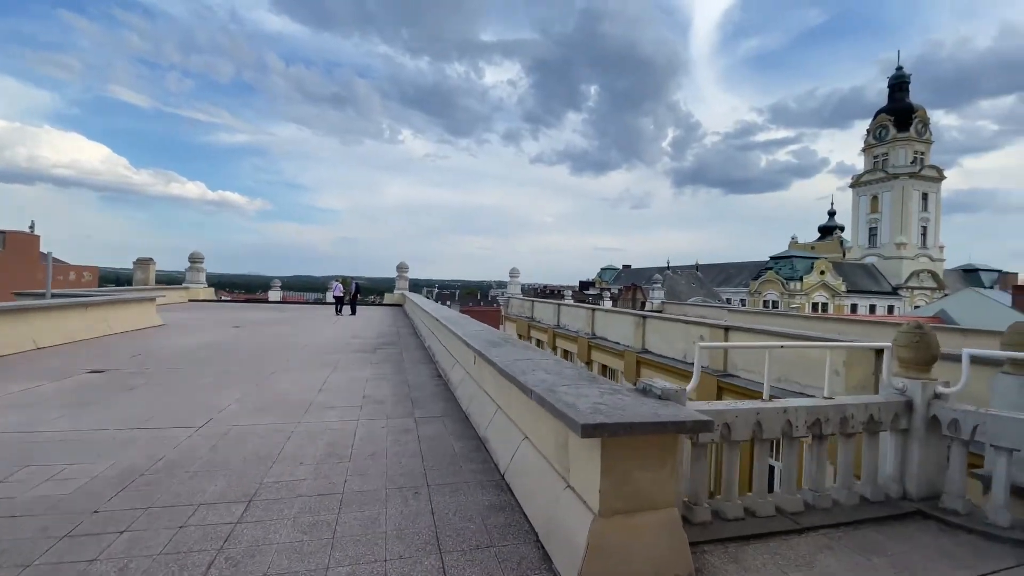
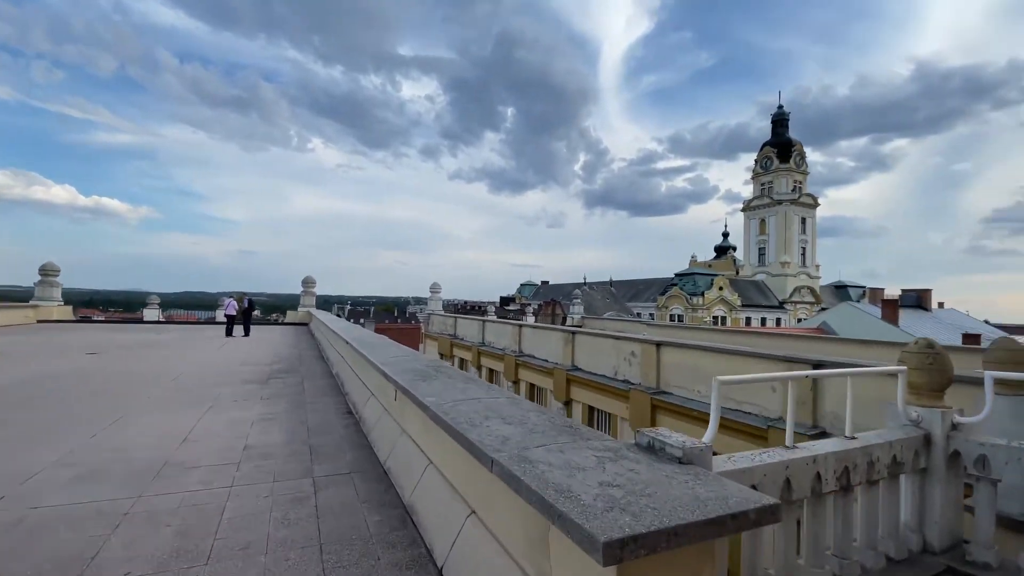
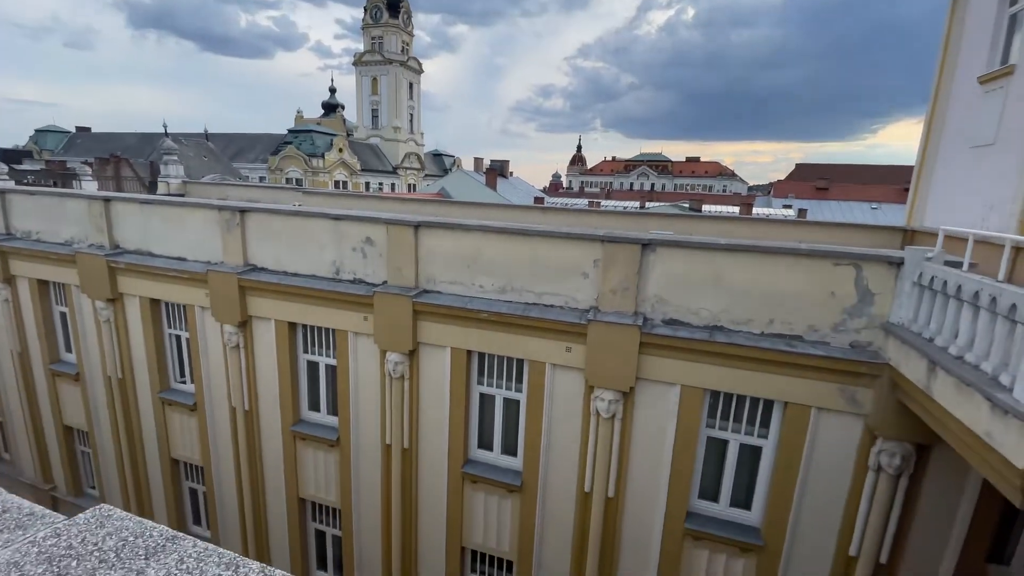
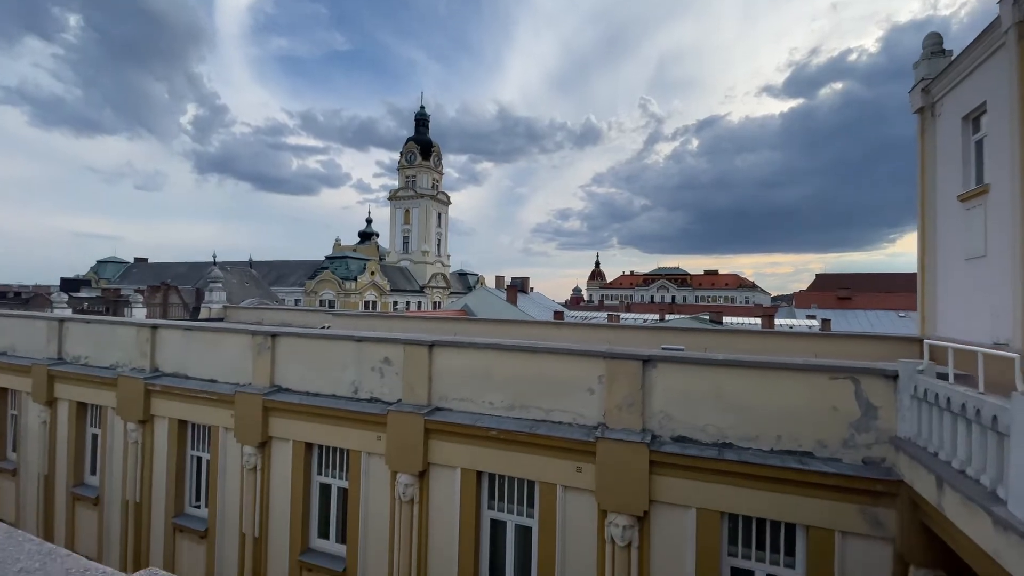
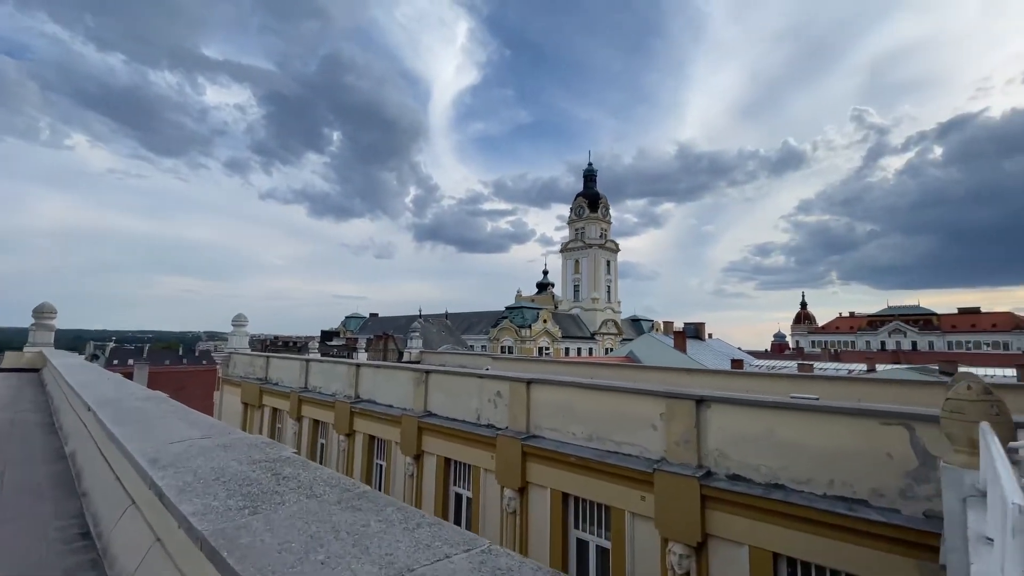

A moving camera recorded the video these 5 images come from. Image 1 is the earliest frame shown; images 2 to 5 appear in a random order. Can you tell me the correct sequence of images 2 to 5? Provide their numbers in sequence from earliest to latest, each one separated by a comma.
2, 5, 4, 3
